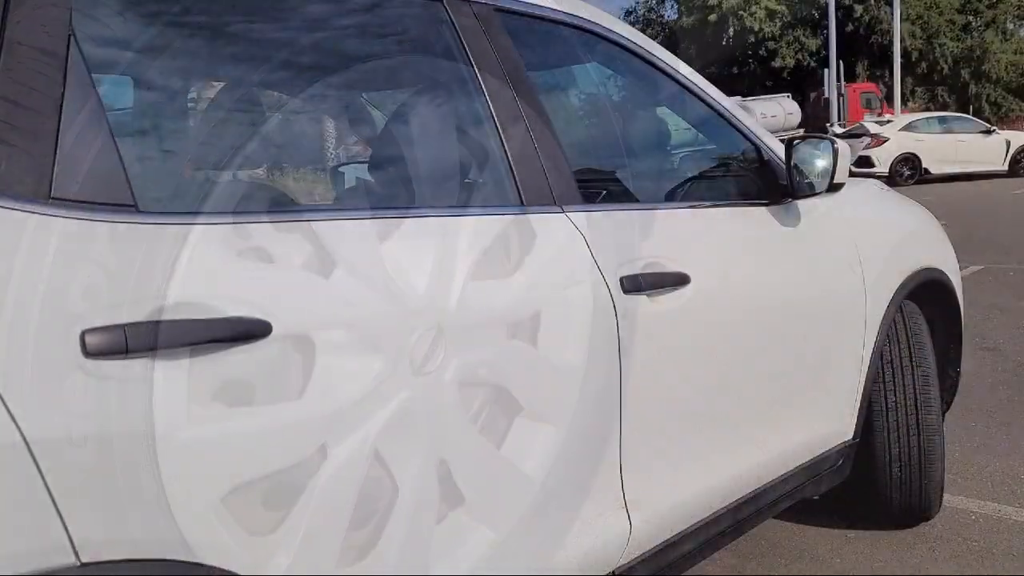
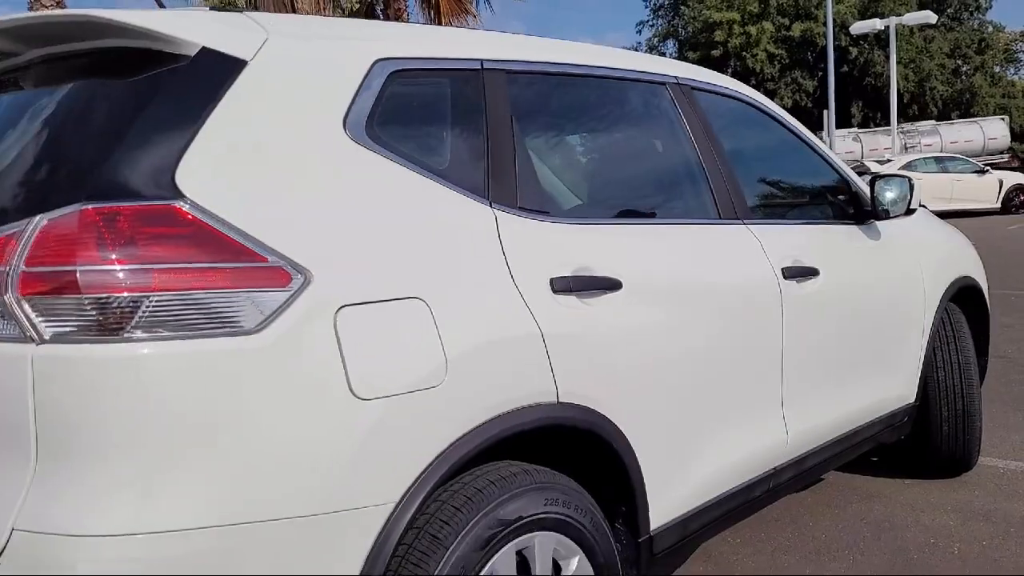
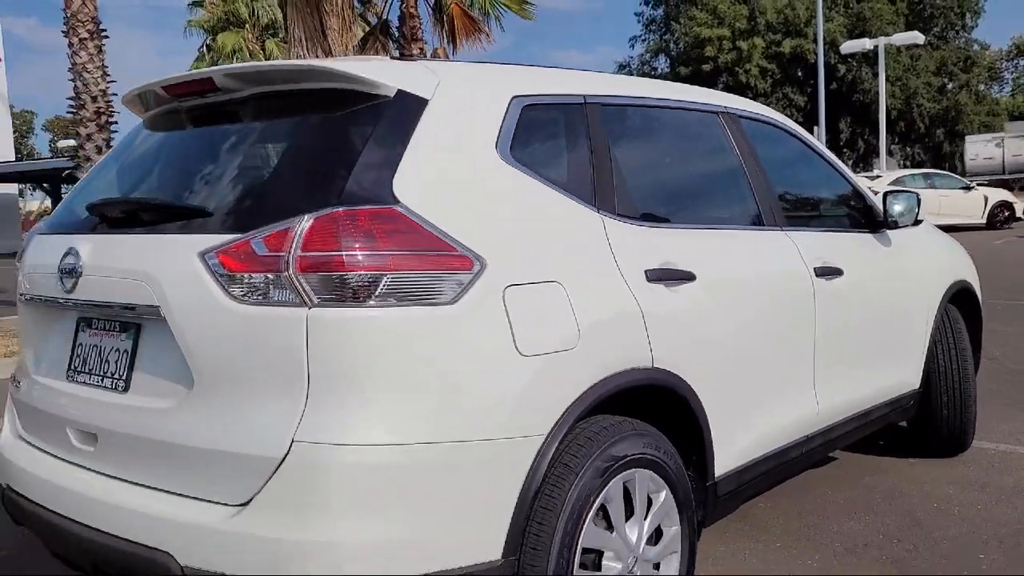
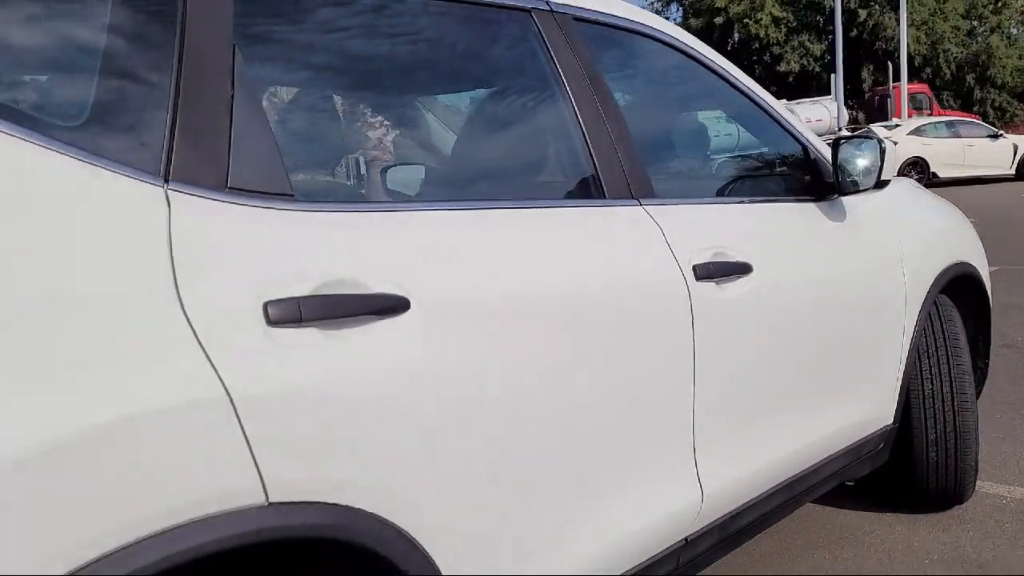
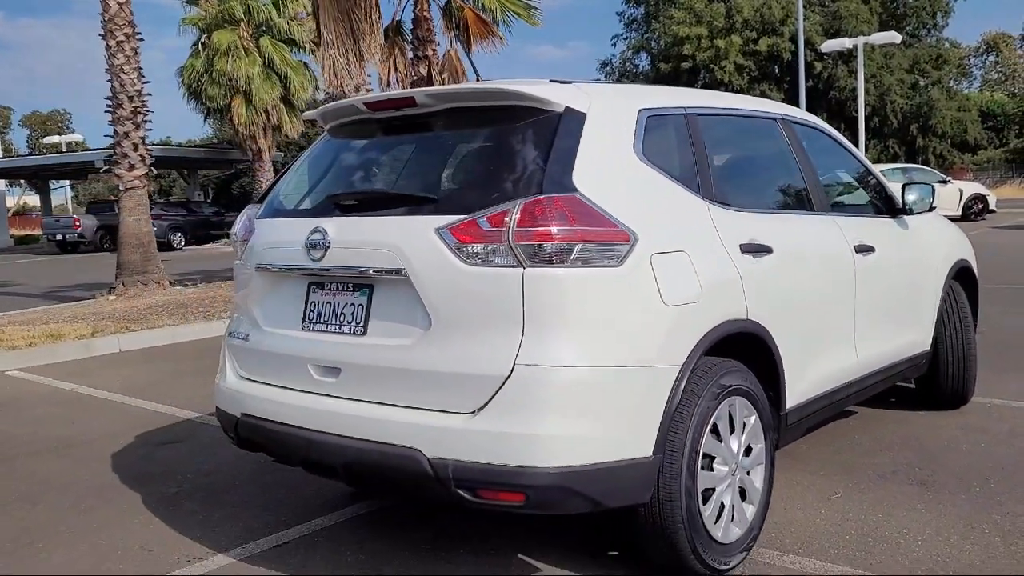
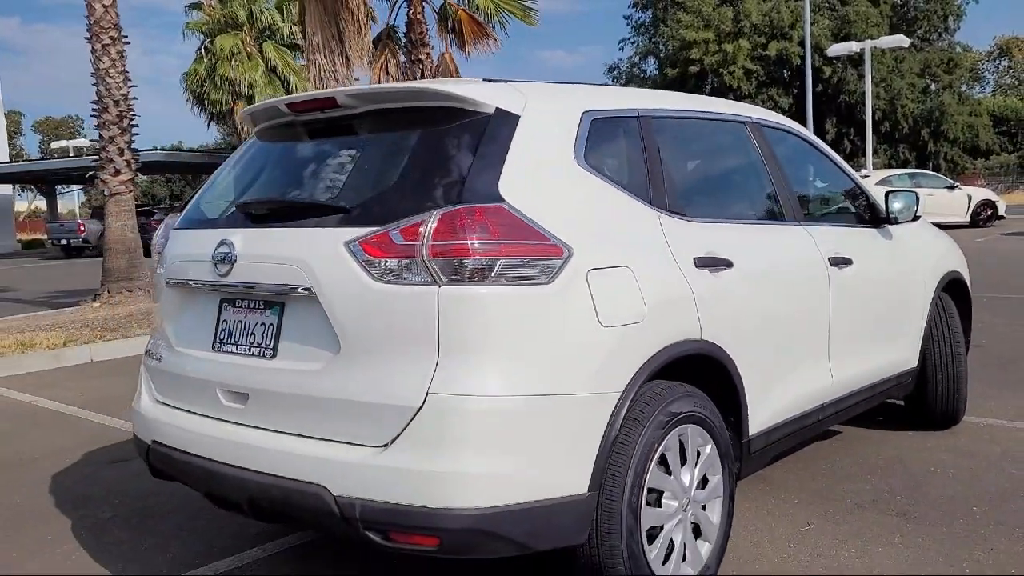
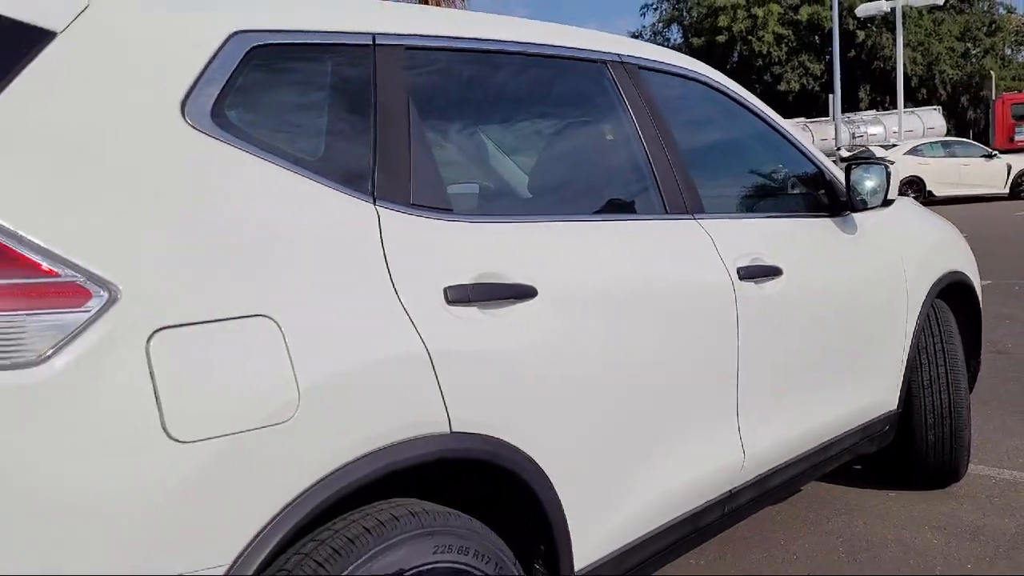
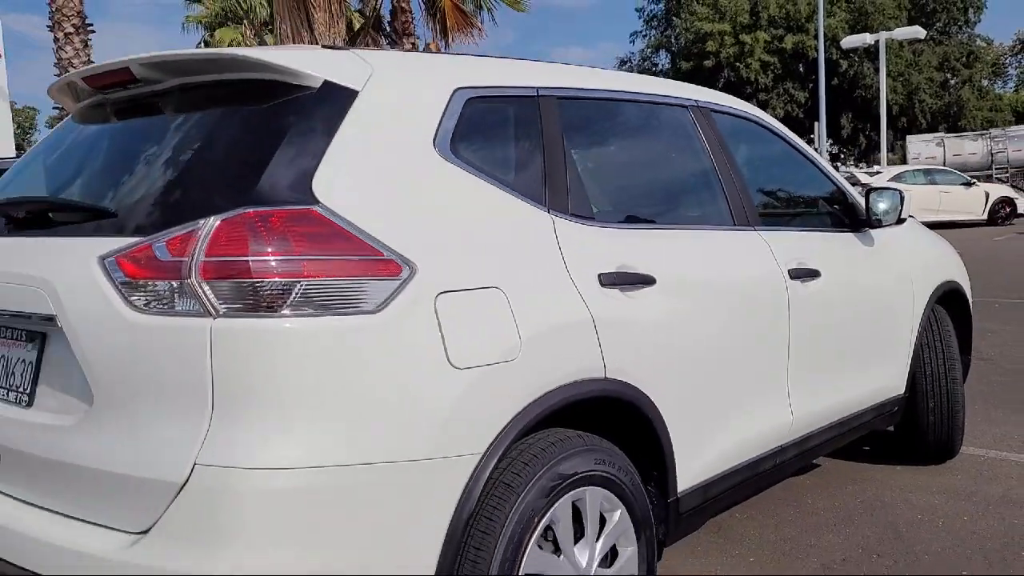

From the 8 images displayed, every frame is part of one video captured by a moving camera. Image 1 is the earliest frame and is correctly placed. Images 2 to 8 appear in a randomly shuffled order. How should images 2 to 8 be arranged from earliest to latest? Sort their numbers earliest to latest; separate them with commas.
4, 7, 2, 8, 3, 6, 5
